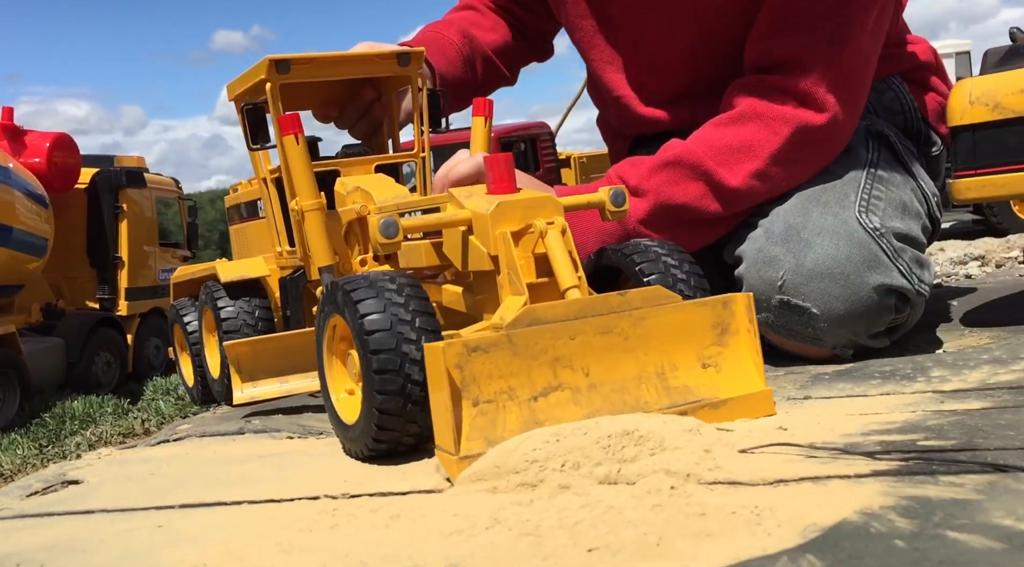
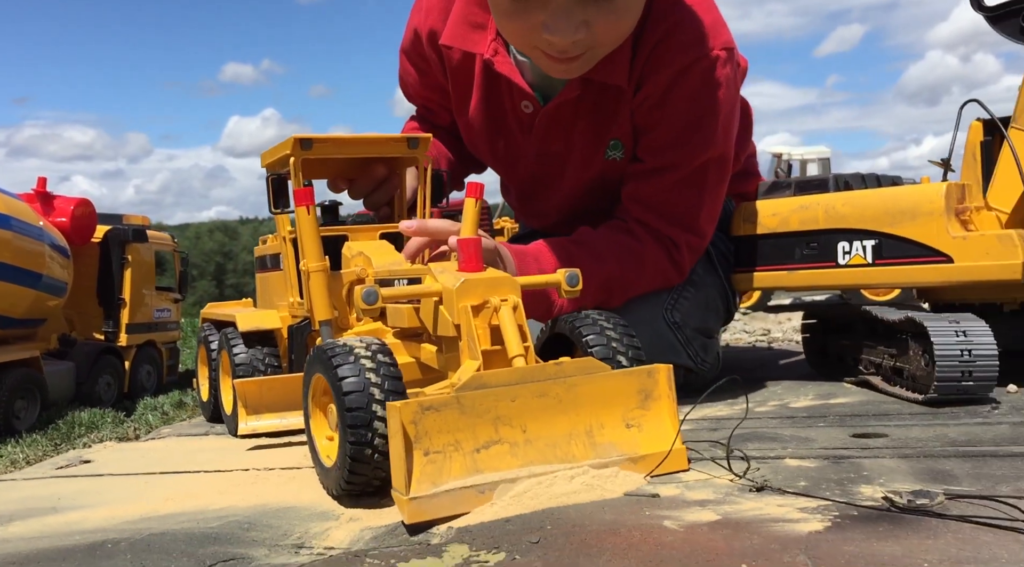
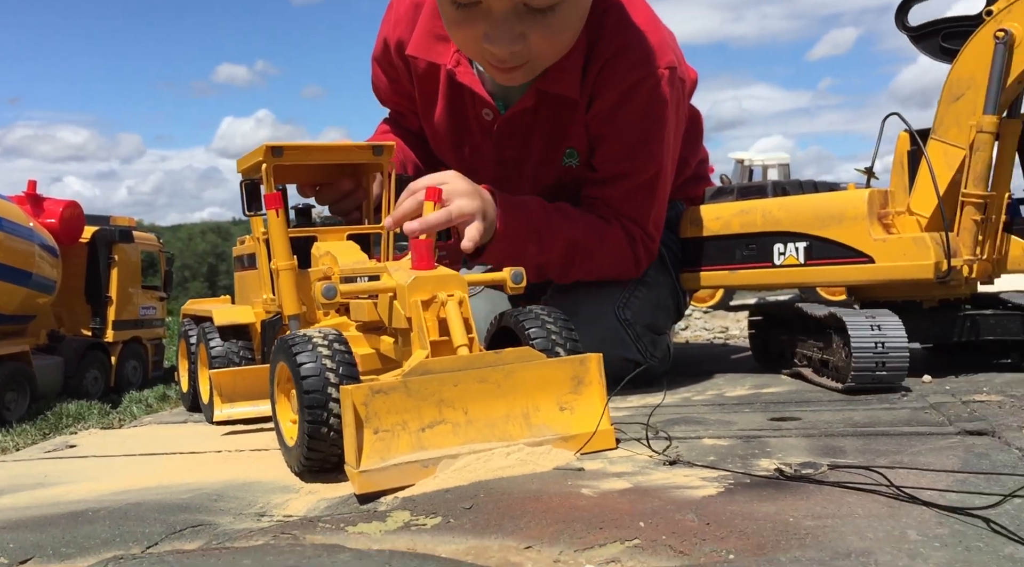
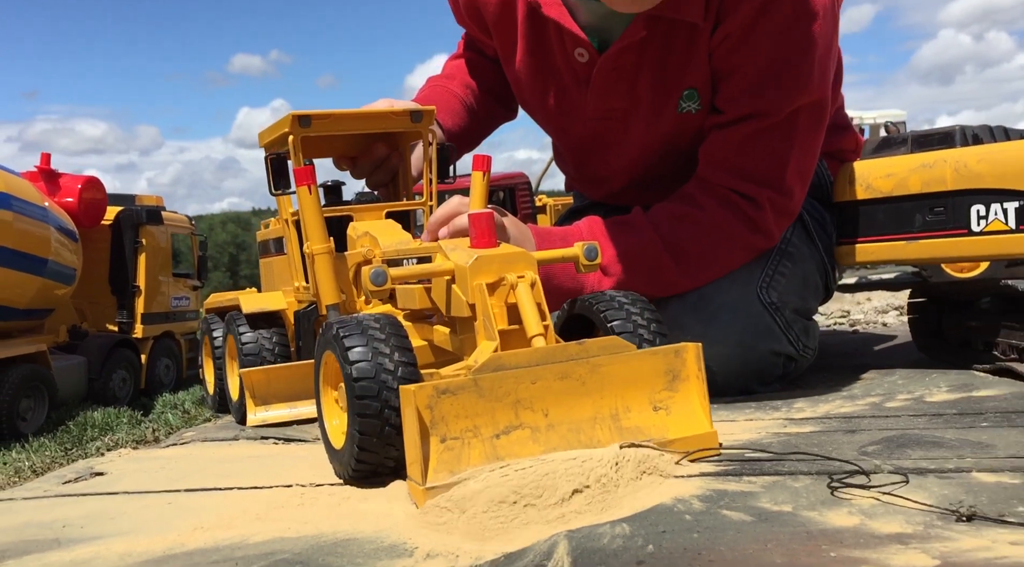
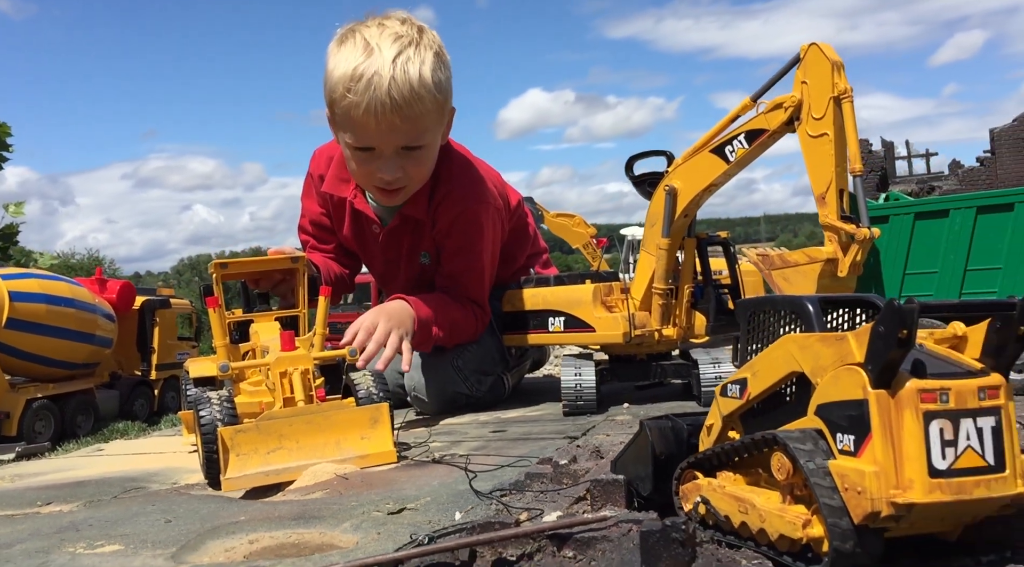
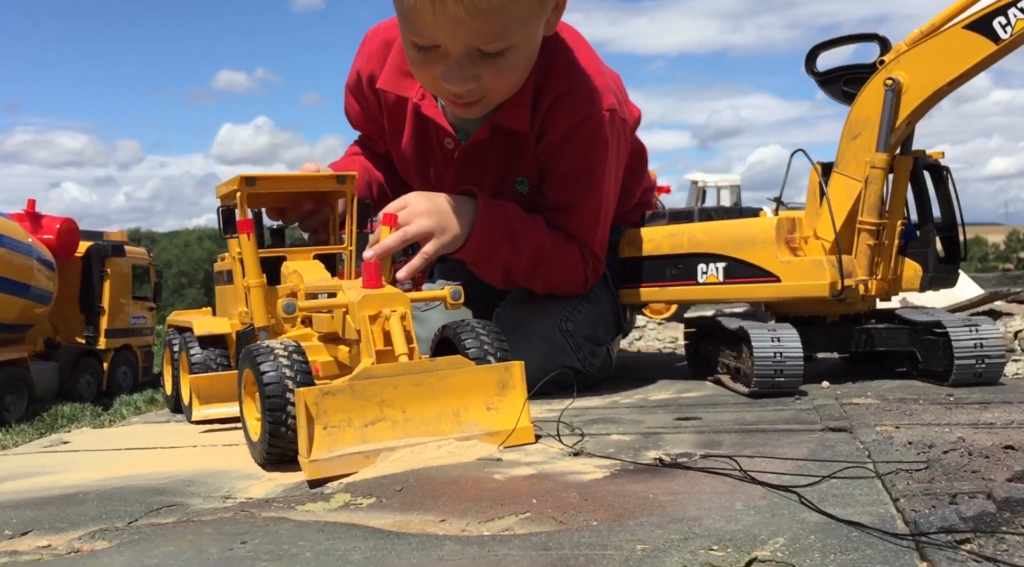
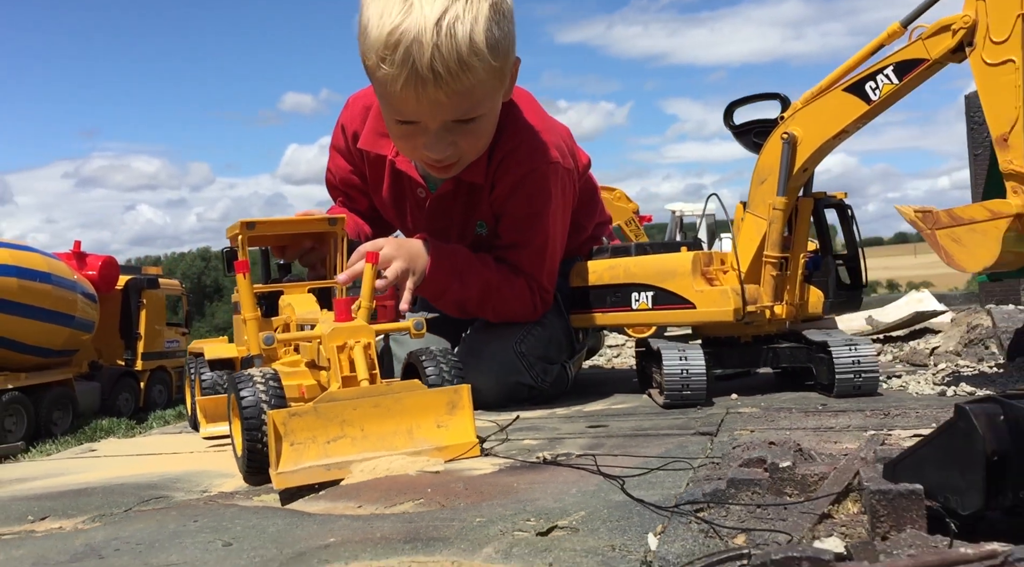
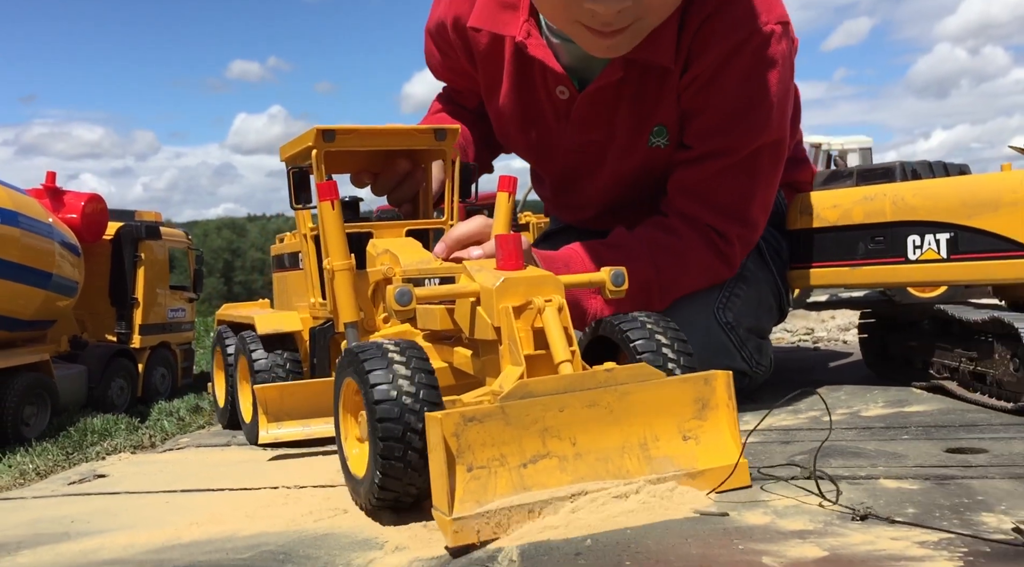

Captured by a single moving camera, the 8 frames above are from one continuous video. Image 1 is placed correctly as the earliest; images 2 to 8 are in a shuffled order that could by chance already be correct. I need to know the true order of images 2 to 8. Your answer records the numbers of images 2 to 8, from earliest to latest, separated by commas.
4, 8, 2, 3, 6, 7, 5
